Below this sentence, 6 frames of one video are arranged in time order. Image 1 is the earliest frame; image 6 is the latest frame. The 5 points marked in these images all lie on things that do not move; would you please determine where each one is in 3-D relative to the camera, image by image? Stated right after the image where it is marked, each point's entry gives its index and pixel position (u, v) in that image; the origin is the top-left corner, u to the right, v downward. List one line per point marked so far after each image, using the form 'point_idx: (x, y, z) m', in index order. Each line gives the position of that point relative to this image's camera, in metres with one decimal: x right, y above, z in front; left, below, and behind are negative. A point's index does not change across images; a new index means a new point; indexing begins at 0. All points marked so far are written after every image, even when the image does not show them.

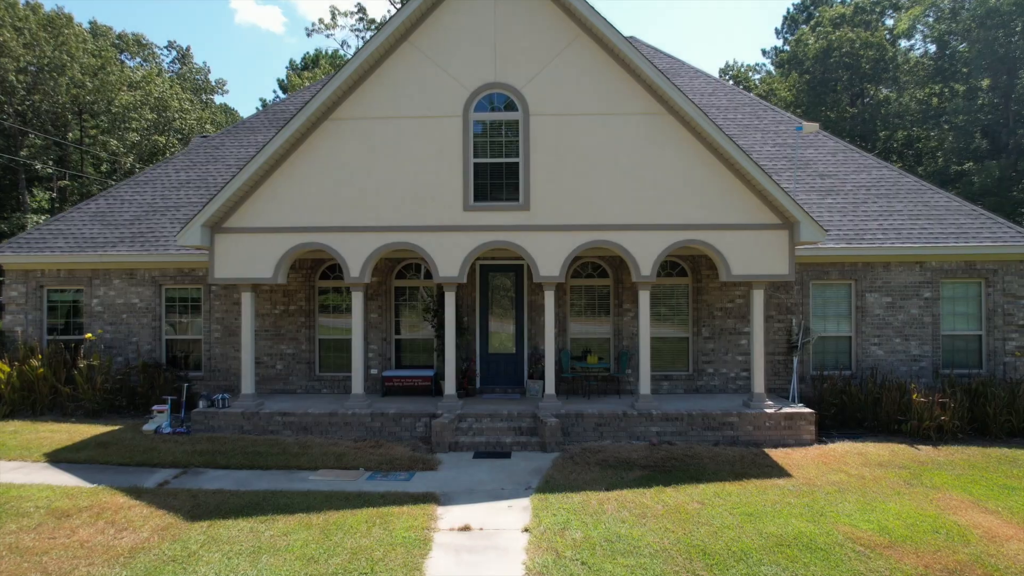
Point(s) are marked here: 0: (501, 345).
0: (-0.2, -1.0, +12.0) m
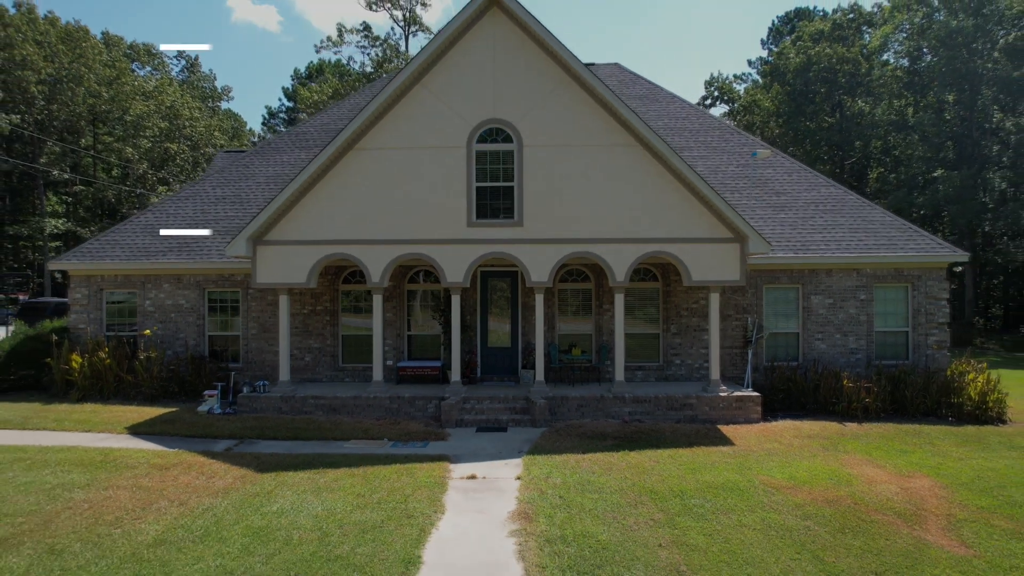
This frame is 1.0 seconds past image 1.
0: (-0.3, -1.1, +14.0) m
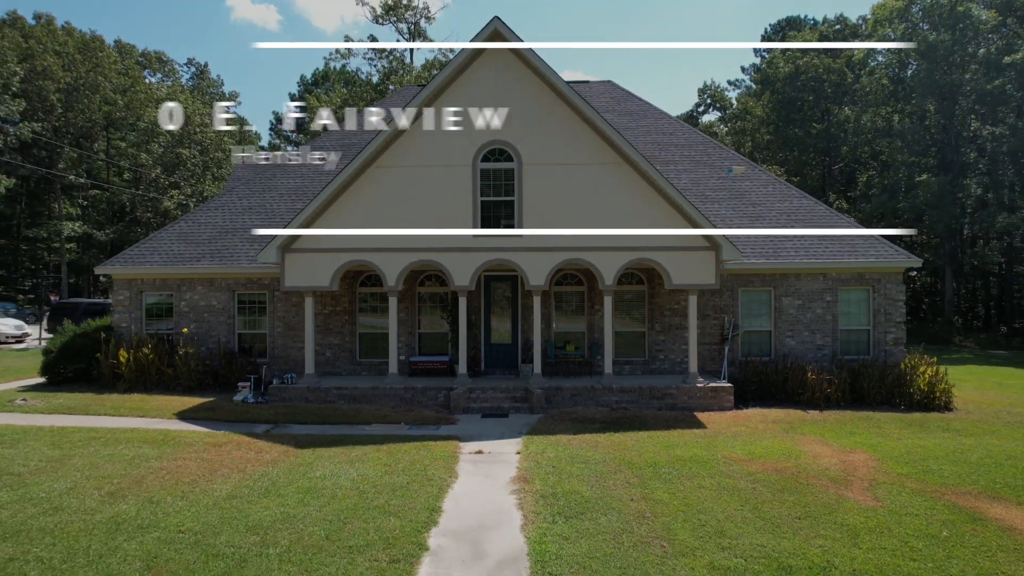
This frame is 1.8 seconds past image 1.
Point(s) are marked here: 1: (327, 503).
0: (-0.3, -1.1, +15.6) m
1: (-2.1, -2.4, +7.5) m
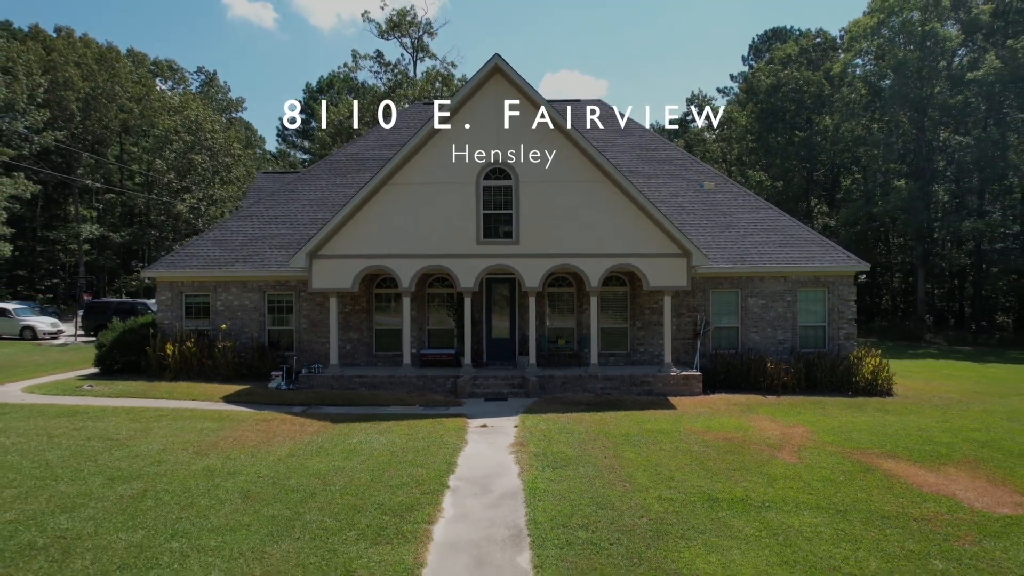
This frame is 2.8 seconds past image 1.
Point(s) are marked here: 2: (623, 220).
0: (-0.3, -1.2, +17.7) m
1: (-2.1, -2.4, +9.6) m
2: (+2.7, +1.7, +16.1) m
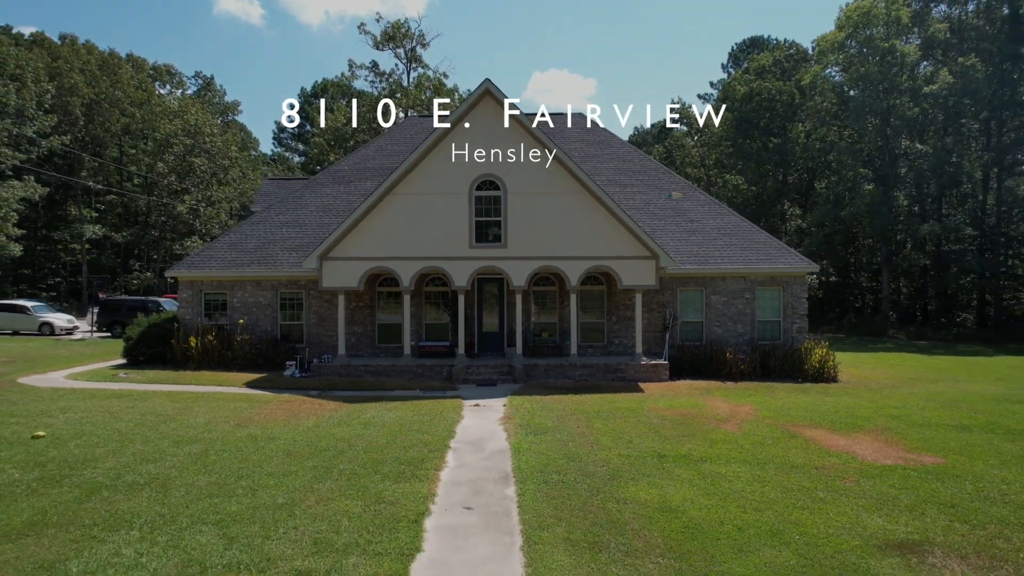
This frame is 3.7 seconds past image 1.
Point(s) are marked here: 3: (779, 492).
0: (-0.6, -1.1, +19.7) m
1: (-2.3, -2.4, +11.6) m
2: (+2.4, +1.7, +18.2) m
3: (+3.3, -2.6, +8.4) m
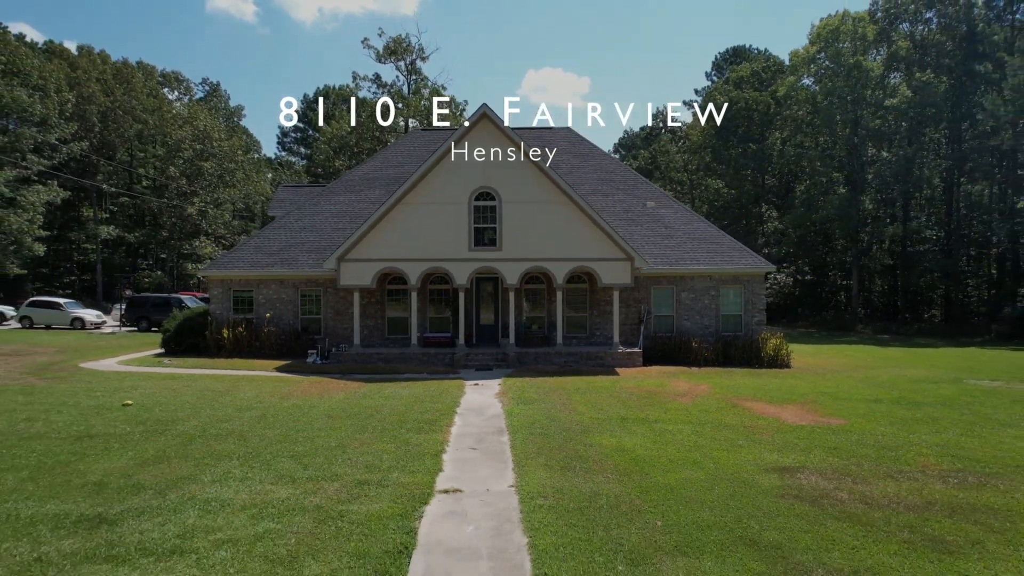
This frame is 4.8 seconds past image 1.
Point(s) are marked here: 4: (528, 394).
0: (-0.8, -1.1, +22.3) m
1: (-2.4, -2.4, +14.2) m
2: (+2.2, +1.8, +20.8) m
3: (+3.2, -2.5, +11.0) m
4: (+0.4, -2.4, +15.0) m
